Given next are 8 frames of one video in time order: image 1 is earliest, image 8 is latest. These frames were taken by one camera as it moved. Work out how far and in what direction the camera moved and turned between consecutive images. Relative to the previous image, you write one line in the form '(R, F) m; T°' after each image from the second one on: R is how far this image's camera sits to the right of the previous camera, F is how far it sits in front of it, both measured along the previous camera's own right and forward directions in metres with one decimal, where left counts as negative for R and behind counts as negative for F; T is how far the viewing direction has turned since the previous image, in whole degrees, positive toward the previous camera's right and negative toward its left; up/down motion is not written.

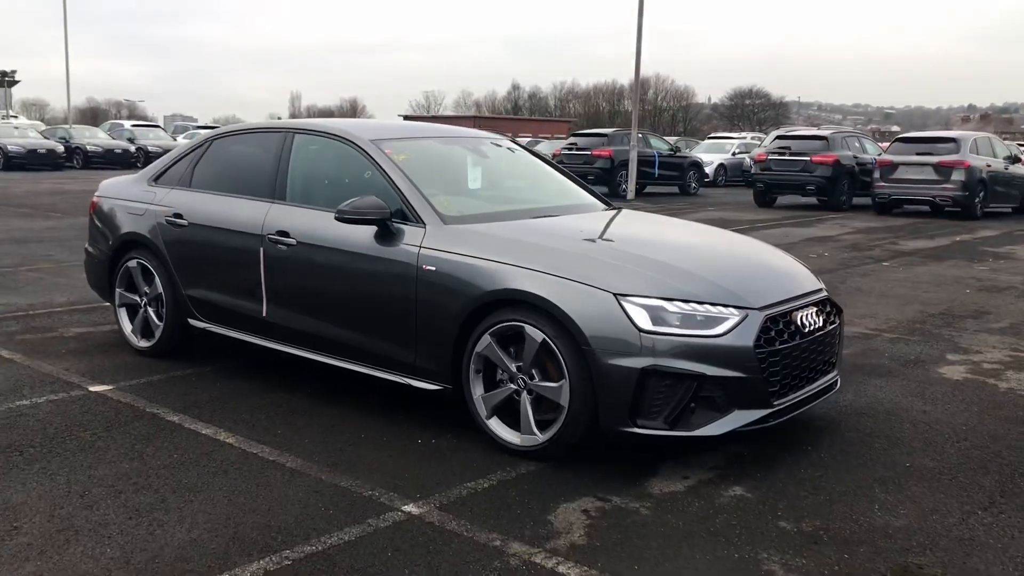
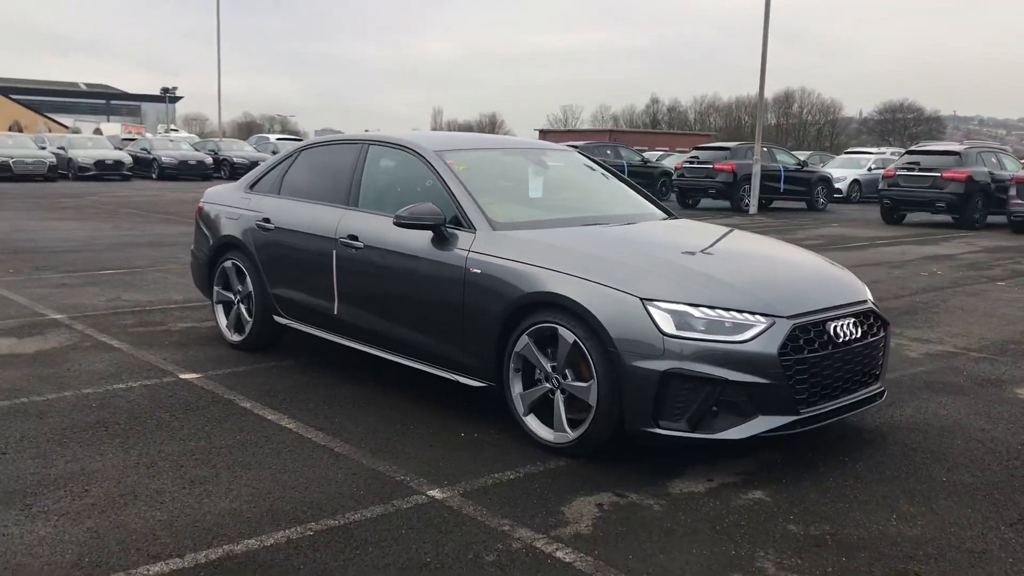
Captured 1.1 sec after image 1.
(+0.4, -0.2) m; -8°
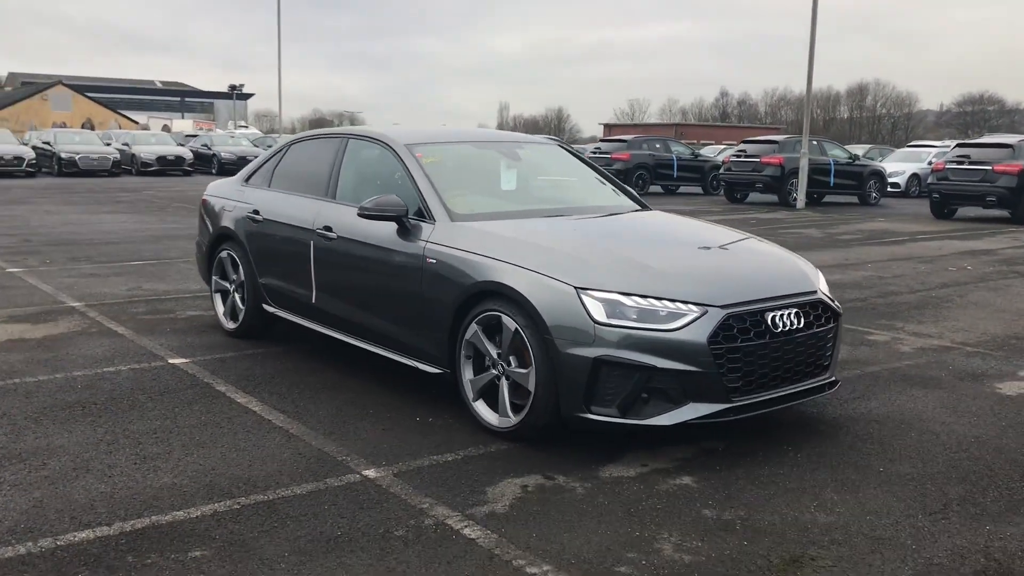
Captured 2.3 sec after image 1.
(+0.5, -0.1) m; -4°
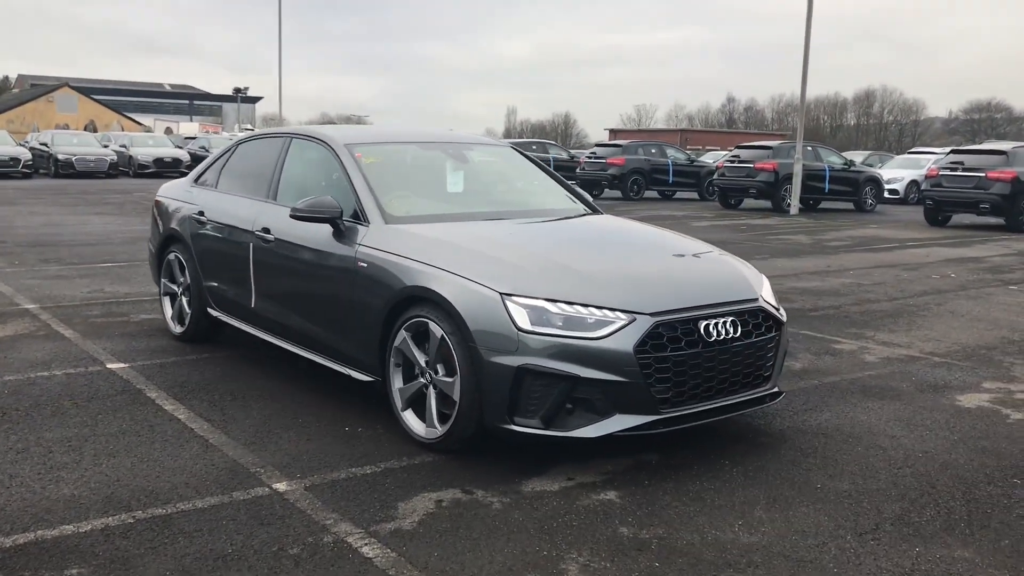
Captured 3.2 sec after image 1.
(+0.3, +0.2) m; 0°
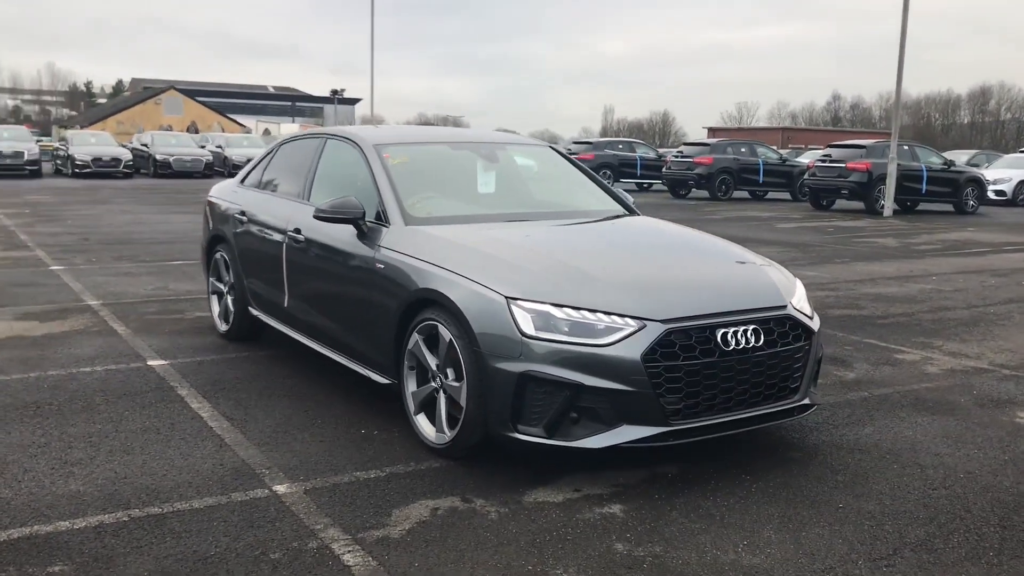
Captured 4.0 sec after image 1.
(+0.3, +0.1) m; -6°
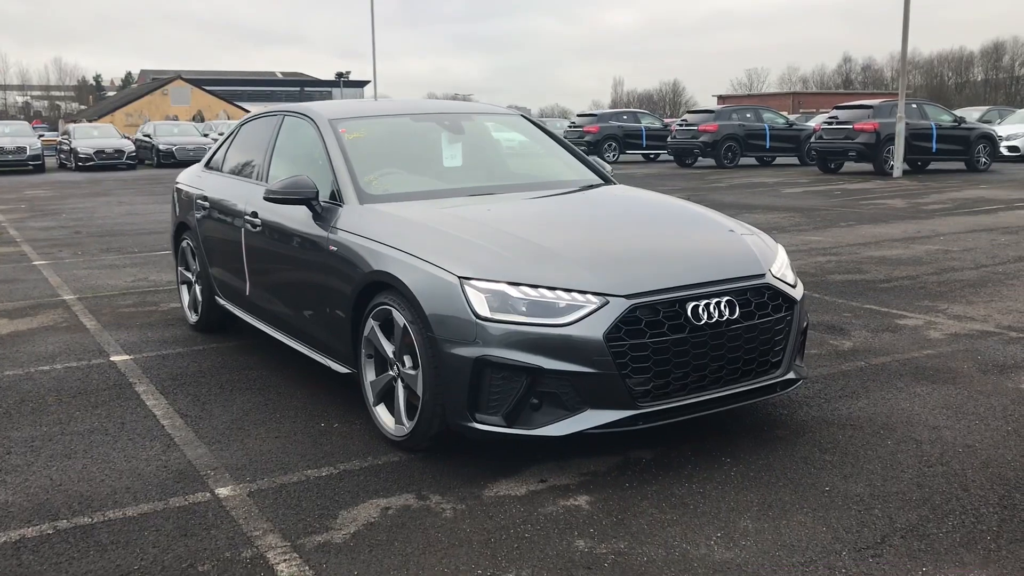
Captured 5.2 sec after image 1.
(+0.2, +0.3) m; -1°
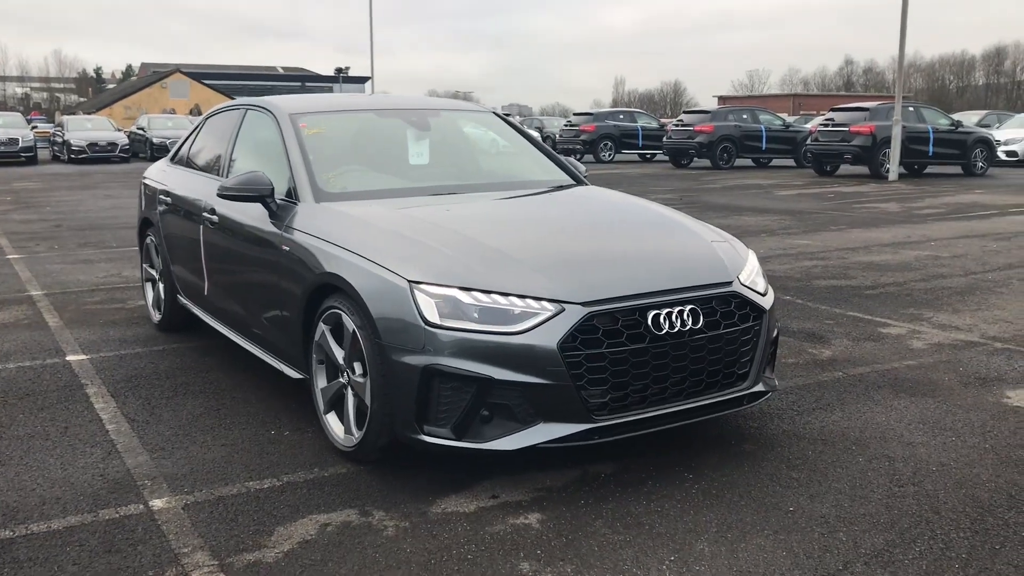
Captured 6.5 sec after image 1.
(+0.2, +0.2) m; 0°
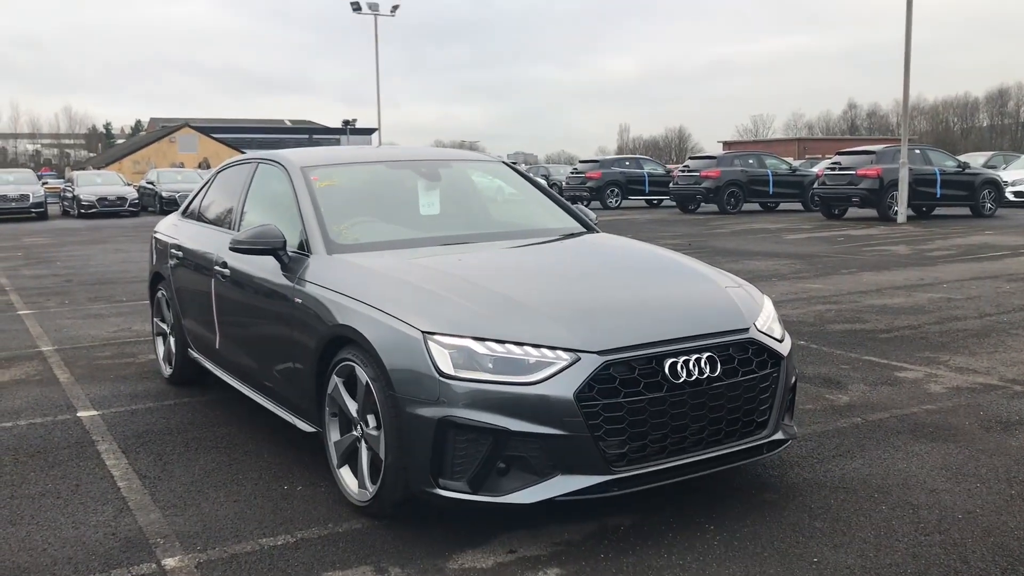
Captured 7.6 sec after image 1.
(0.0, 0.0) m; 0°
